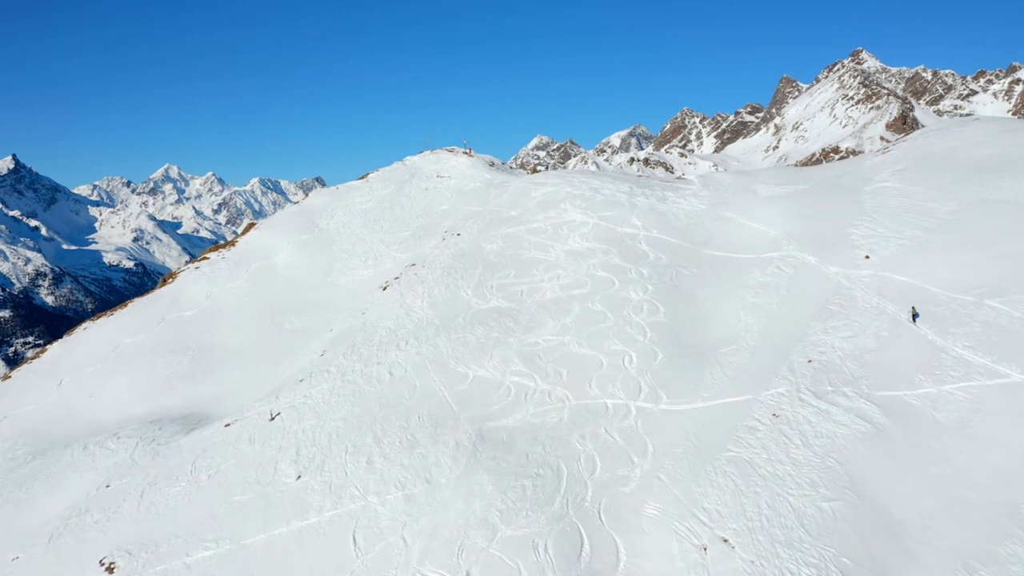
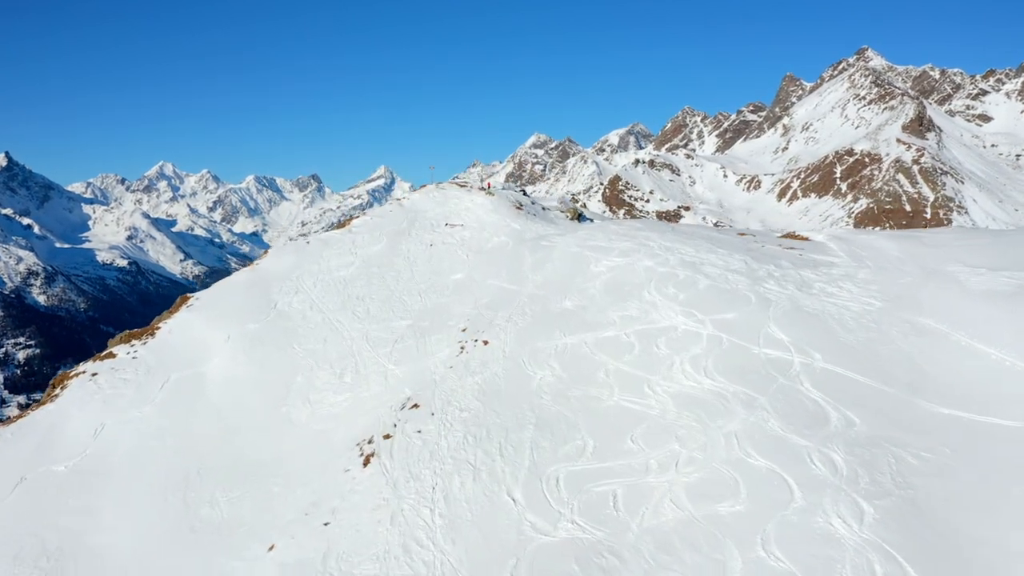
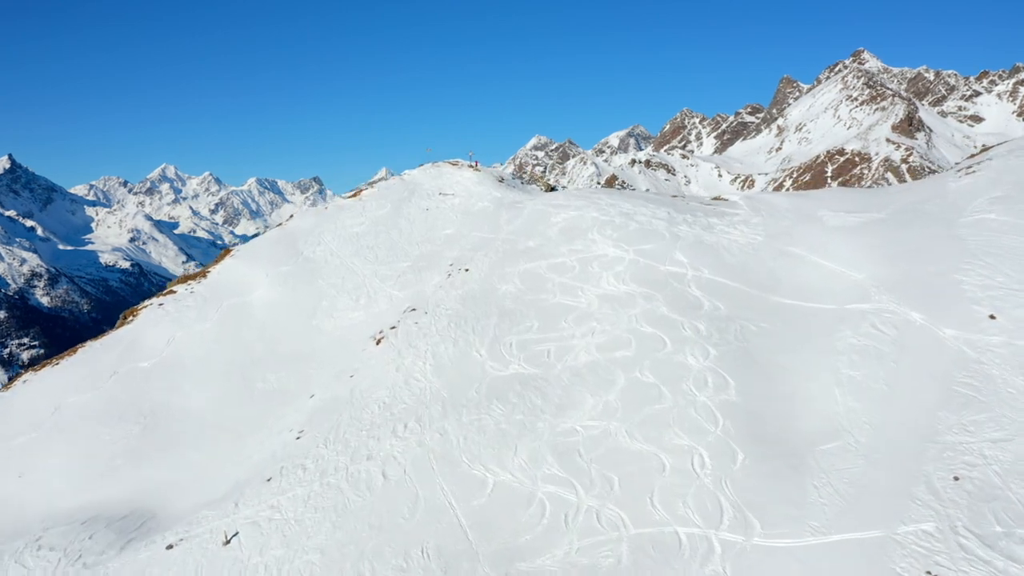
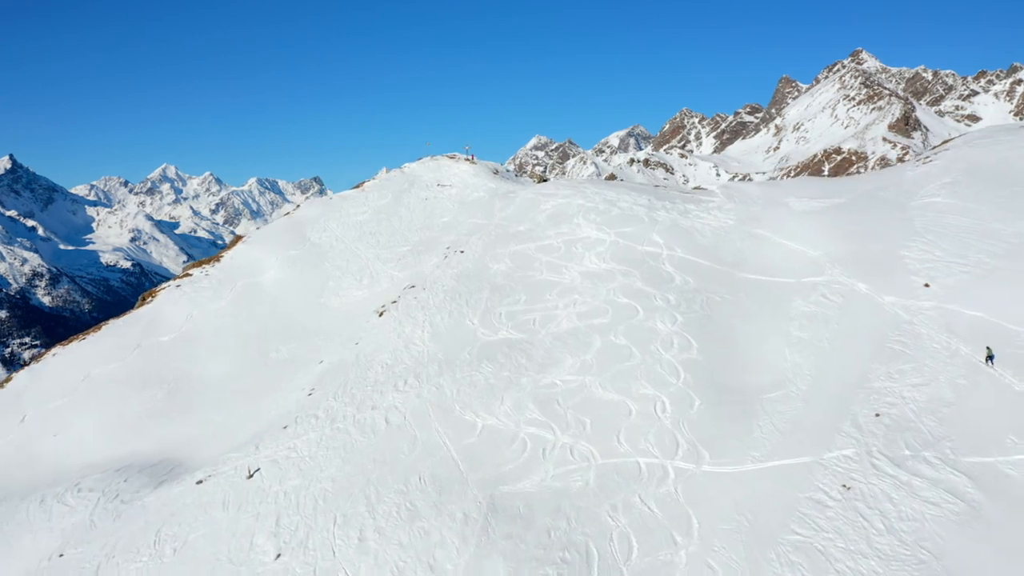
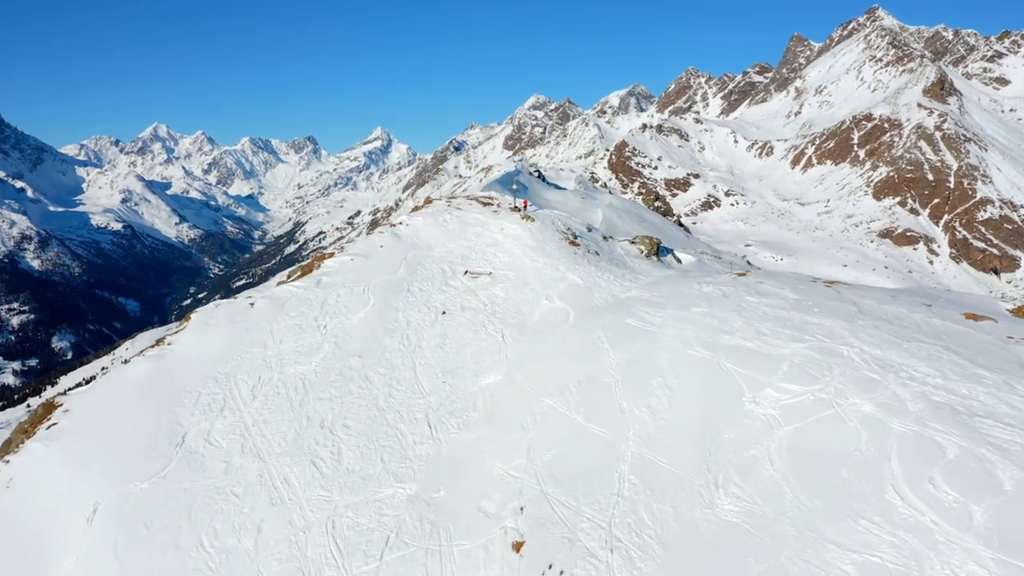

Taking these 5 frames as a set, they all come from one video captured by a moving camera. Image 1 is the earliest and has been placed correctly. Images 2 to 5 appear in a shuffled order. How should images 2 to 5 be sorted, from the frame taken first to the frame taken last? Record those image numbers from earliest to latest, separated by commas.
4, 3, 2, 5
